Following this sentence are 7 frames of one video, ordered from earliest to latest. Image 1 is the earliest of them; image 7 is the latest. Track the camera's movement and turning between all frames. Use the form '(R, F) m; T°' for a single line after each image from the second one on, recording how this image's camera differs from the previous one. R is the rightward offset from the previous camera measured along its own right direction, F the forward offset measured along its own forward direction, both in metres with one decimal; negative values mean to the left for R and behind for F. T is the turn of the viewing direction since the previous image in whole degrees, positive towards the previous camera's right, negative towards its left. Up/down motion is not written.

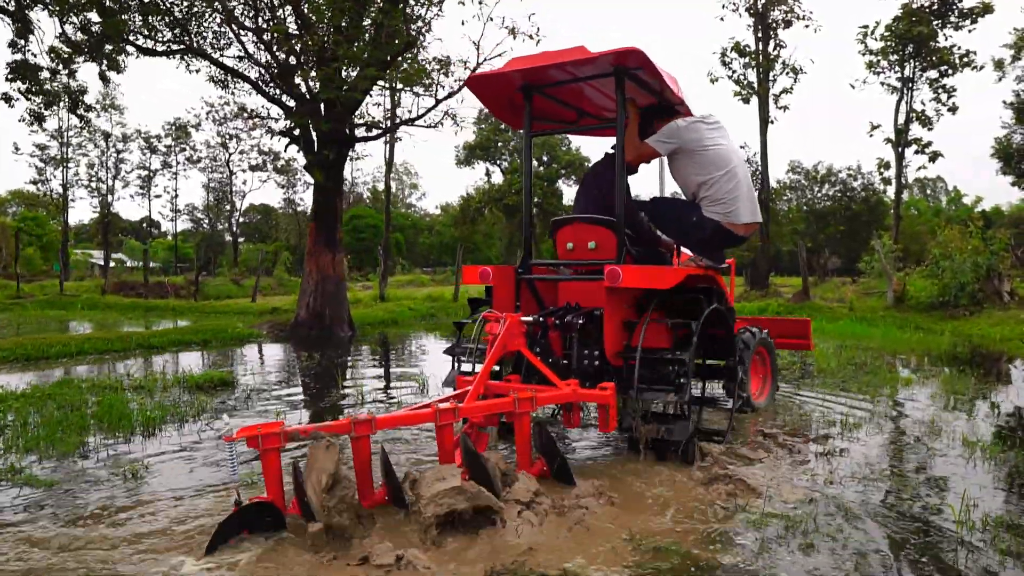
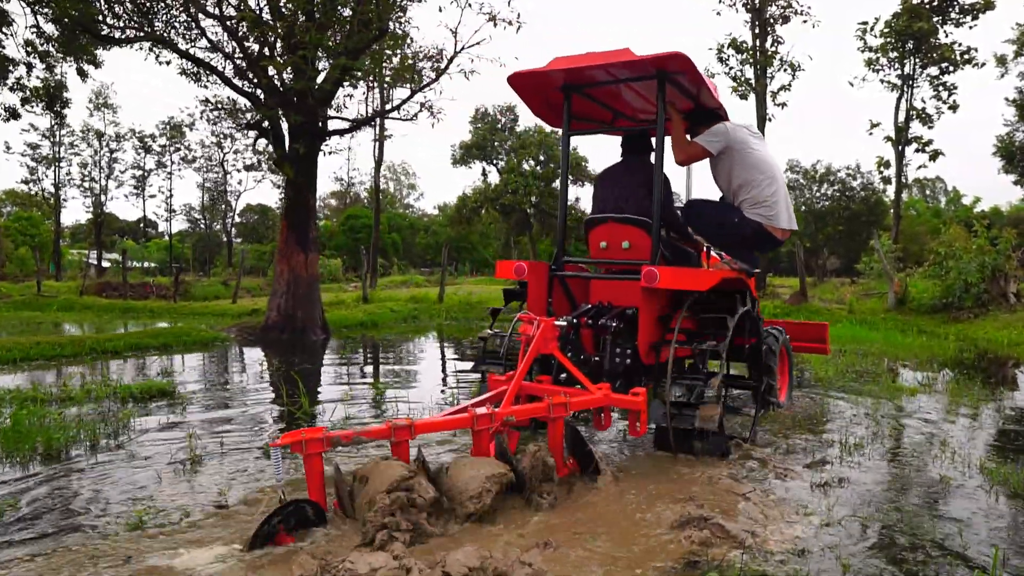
(+0.1, +0.3) m; 0°
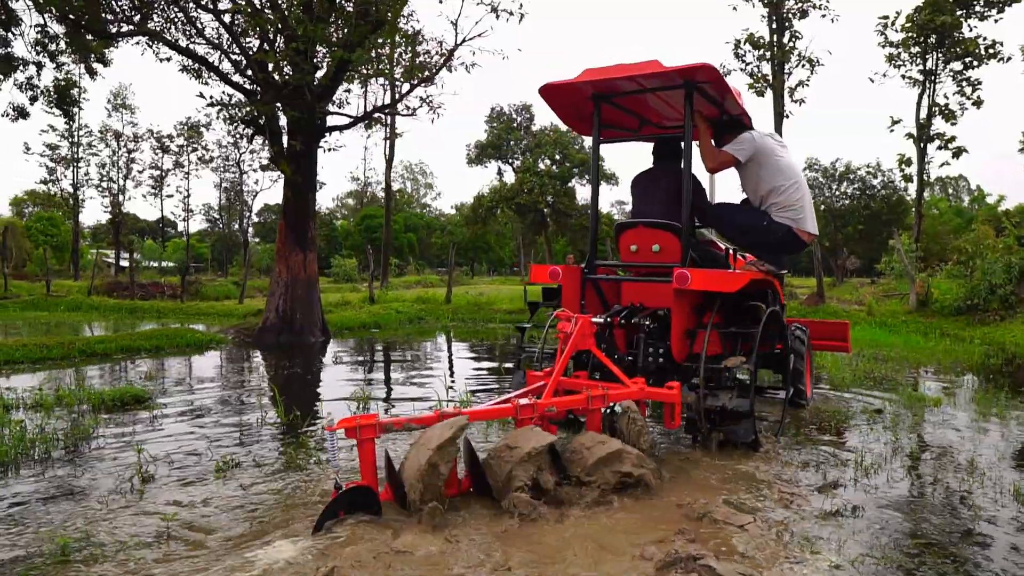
(+0.1, +0.2) m; -1°
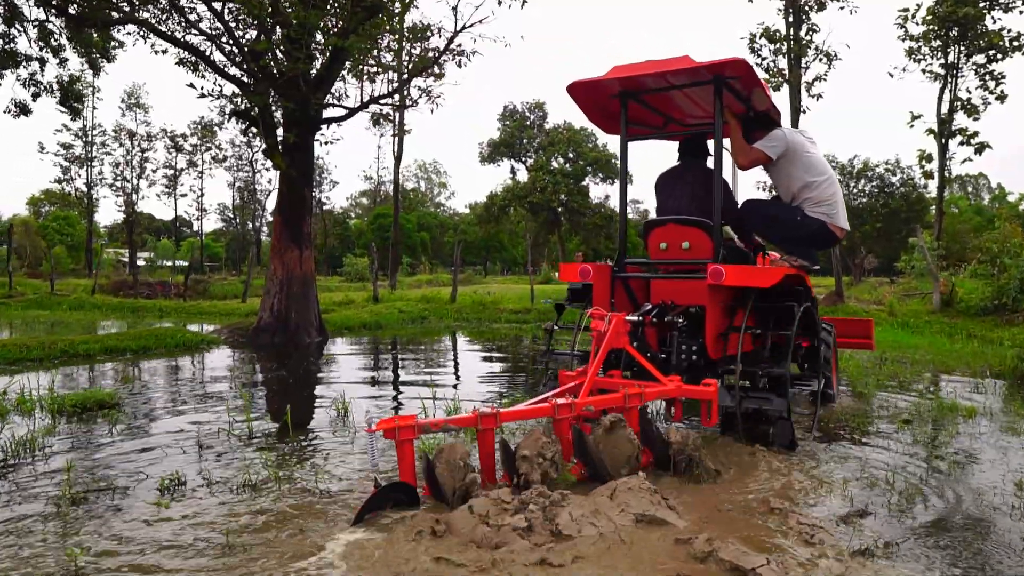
(+0.1, +0.2) m; -1°
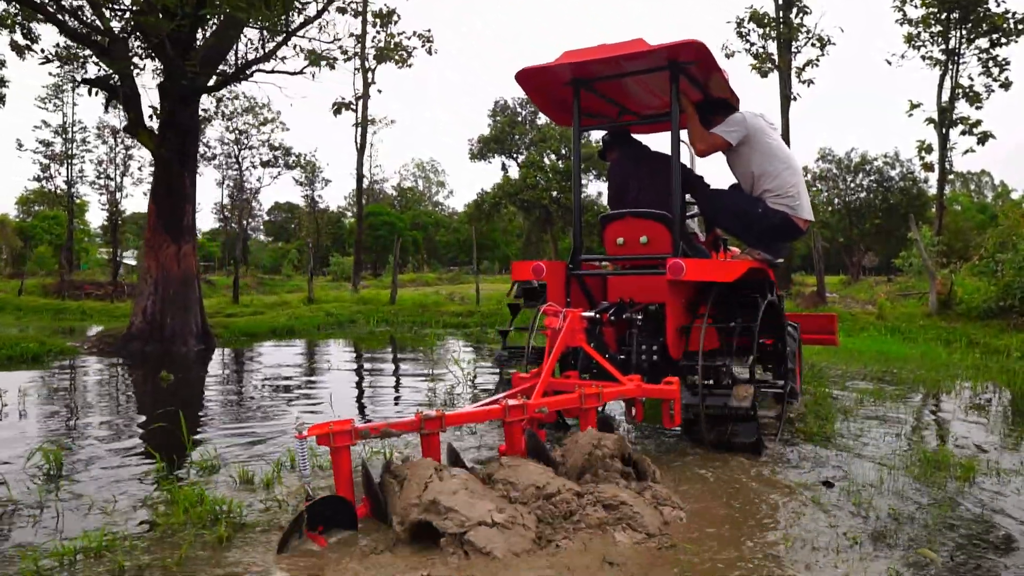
(+0.5, +0.8) m; 0°
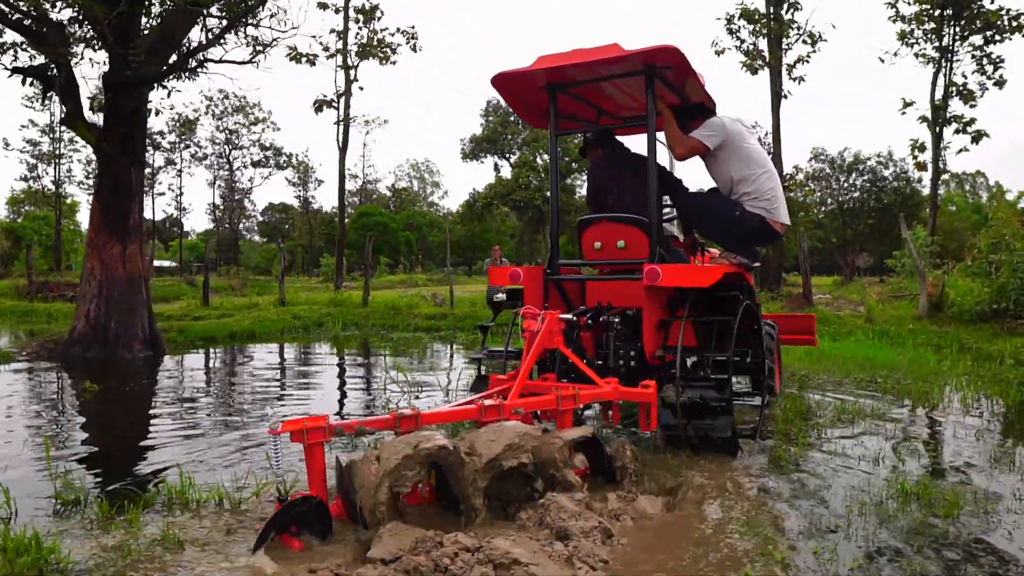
(+0.2, +0.2) m; 0°
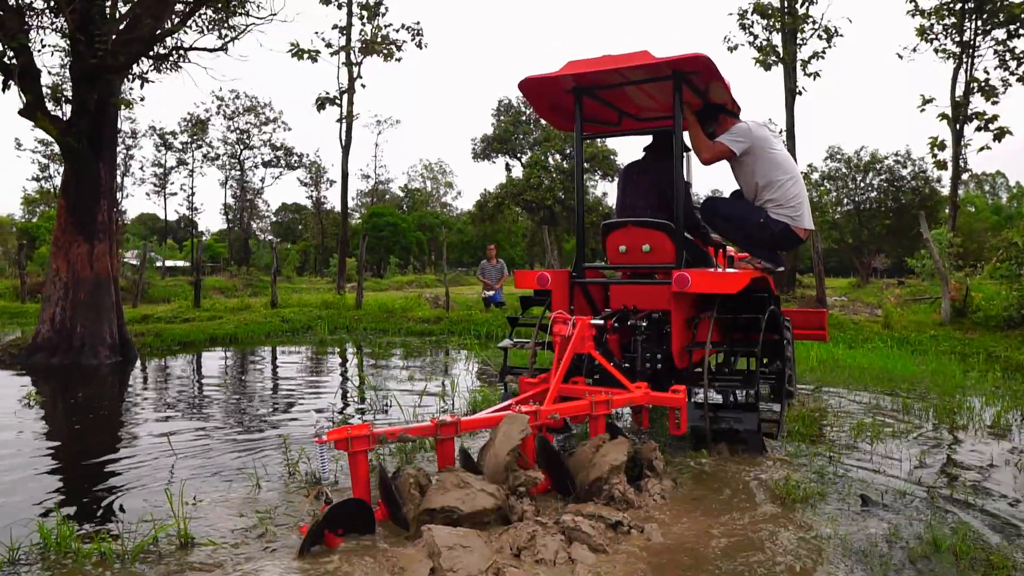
(+0.1, +0.3) m; -1°
